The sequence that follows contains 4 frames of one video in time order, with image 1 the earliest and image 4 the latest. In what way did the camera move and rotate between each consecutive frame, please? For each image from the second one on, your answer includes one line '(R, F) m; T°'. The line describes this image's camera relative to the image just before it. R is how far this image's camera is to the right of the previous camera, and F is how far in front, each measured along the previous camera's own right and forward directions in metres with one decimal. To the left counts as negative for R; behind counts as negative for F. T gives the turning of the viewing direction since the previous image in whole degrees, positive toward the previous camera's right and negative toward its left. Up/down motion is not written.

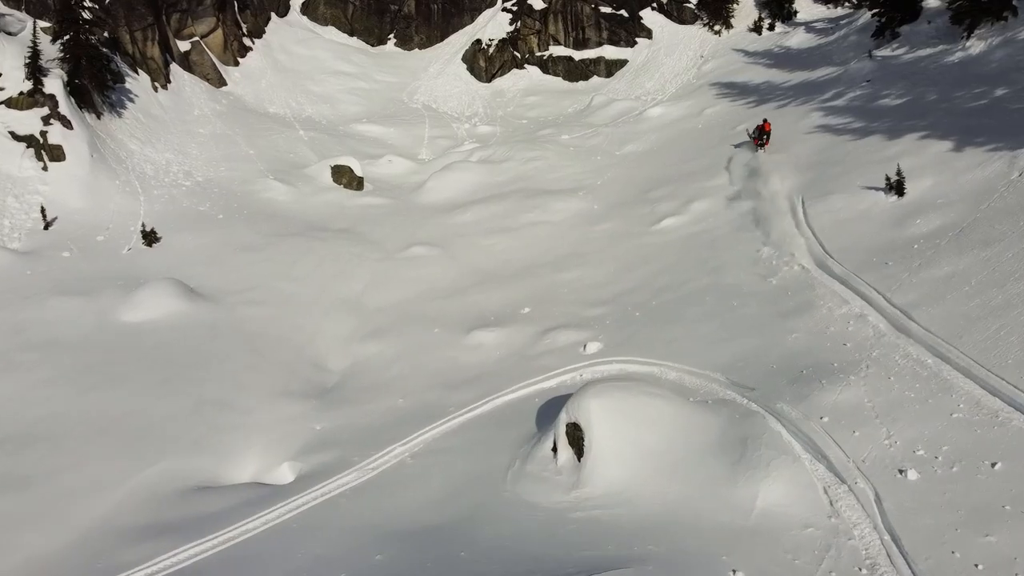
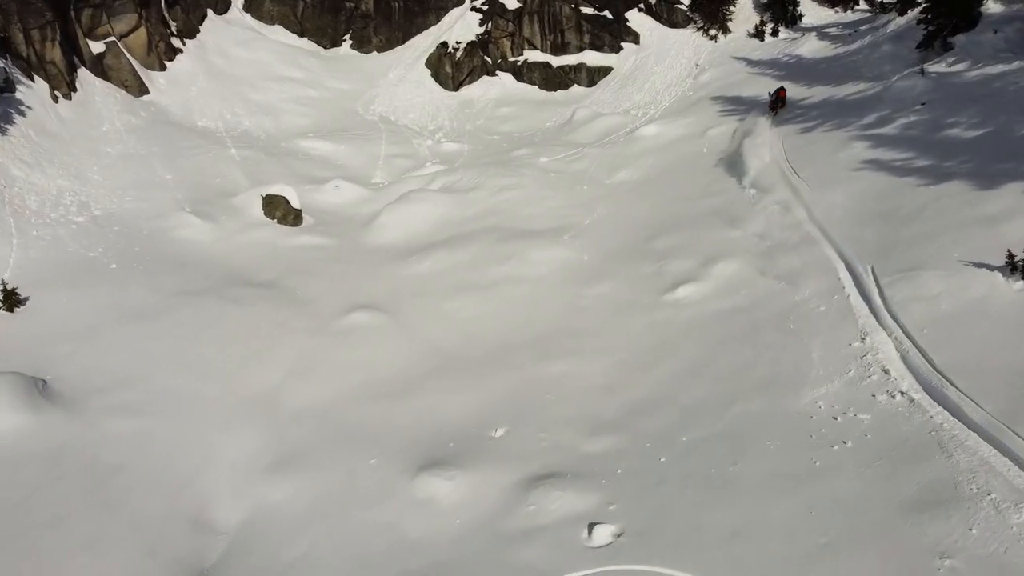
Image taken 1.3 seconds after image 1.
(0.0, +3.6) m; +2°
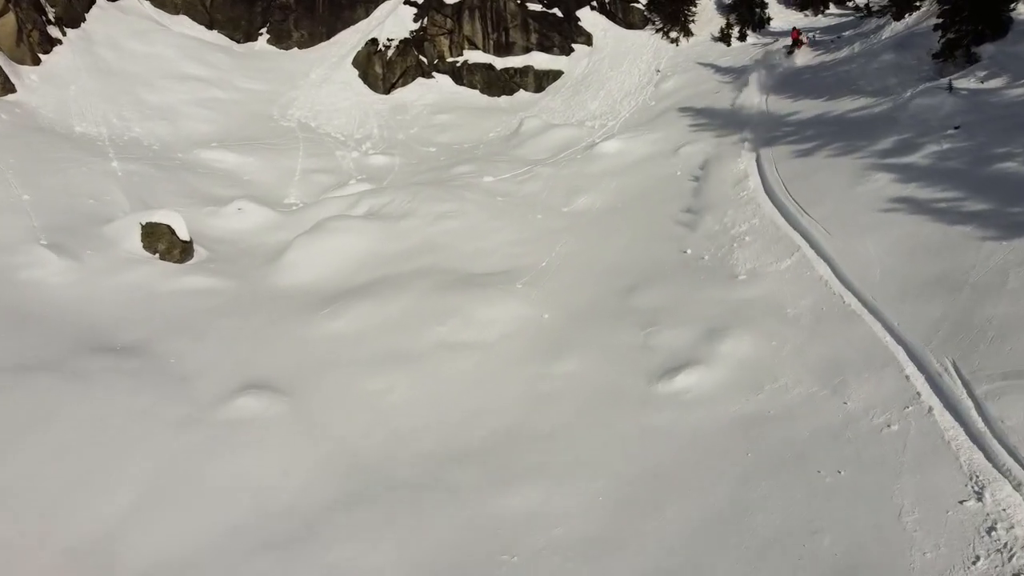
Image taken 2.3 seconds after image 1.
(0.0, +3.0) m; +4°
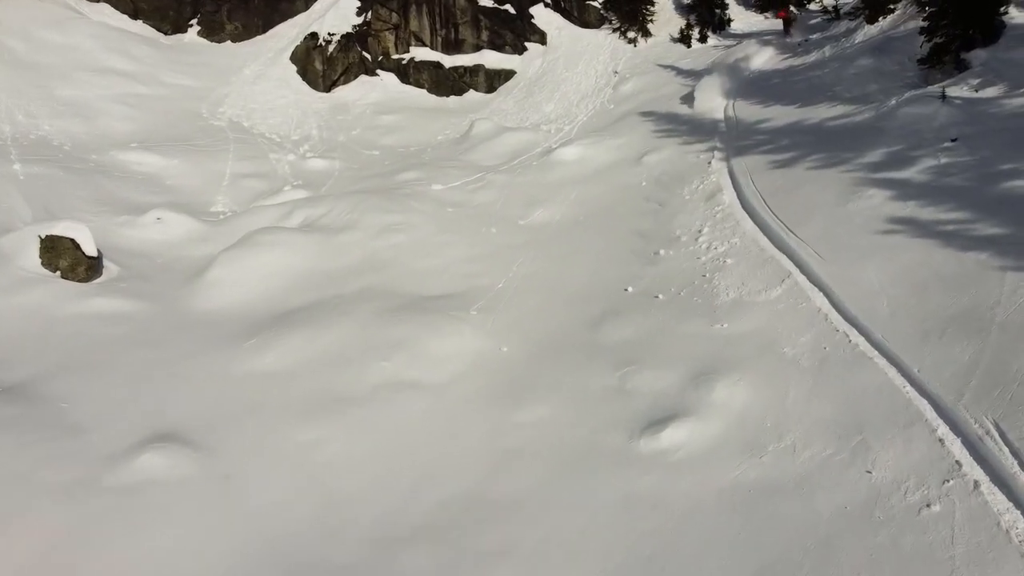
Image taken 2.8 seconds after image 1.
(-0.1, +1.4) m; +4°
